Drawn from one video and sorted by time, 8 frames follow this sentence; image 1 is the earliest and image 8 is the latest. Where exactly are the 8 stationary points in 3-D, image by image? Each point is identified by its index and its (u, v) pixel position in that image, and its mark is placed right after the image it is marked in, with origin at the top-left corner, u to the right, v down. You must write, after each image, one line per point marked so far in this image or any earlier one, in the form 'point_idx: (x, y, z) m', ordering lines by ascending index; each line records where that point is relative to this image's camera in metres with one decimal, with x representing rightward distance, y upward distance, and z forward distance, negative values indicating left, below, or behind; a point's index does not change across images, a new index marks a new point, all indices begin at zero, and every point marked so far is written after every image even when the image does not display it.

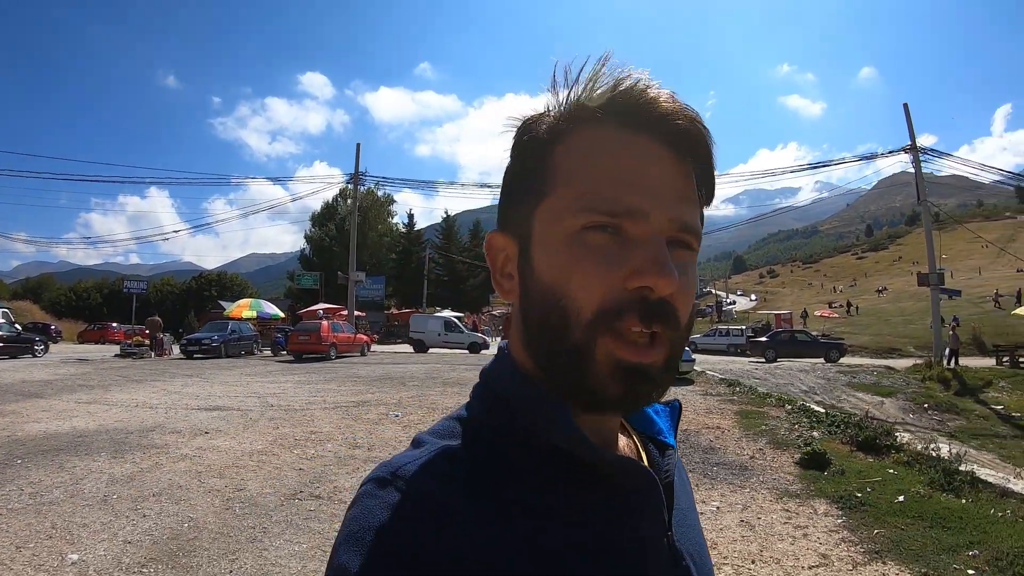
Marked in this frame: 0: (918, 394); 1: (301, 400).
0: (+10.4, -2.9, +15.5) m
1: (-5.1, -2.5, +13.0) m
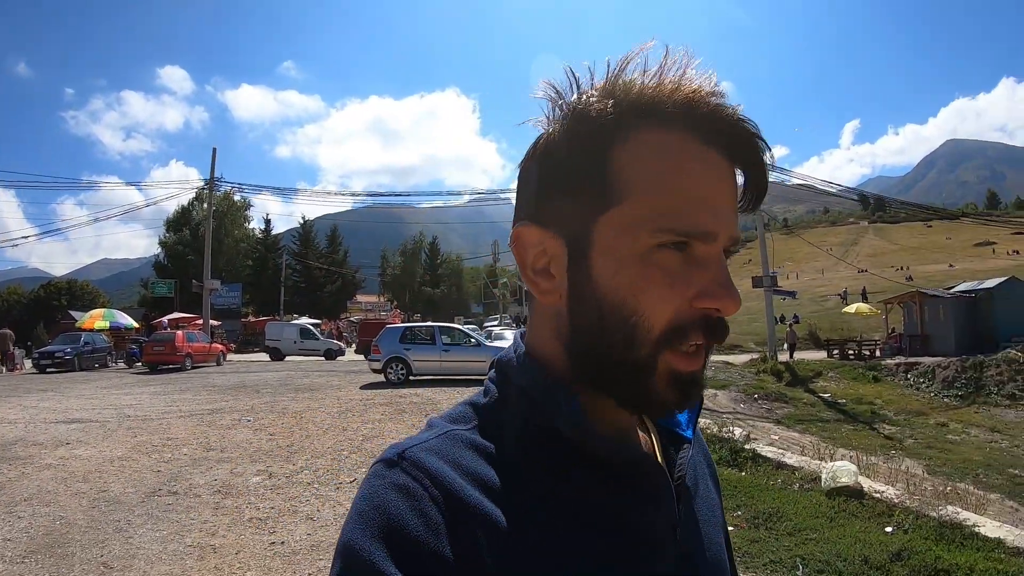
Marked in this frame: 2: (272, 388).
0: (+7.2, -3.0, +17.7) m
1: (-7.7, -2.6, +12.7) m
2: (-7.1, -2.8, +16.5) m
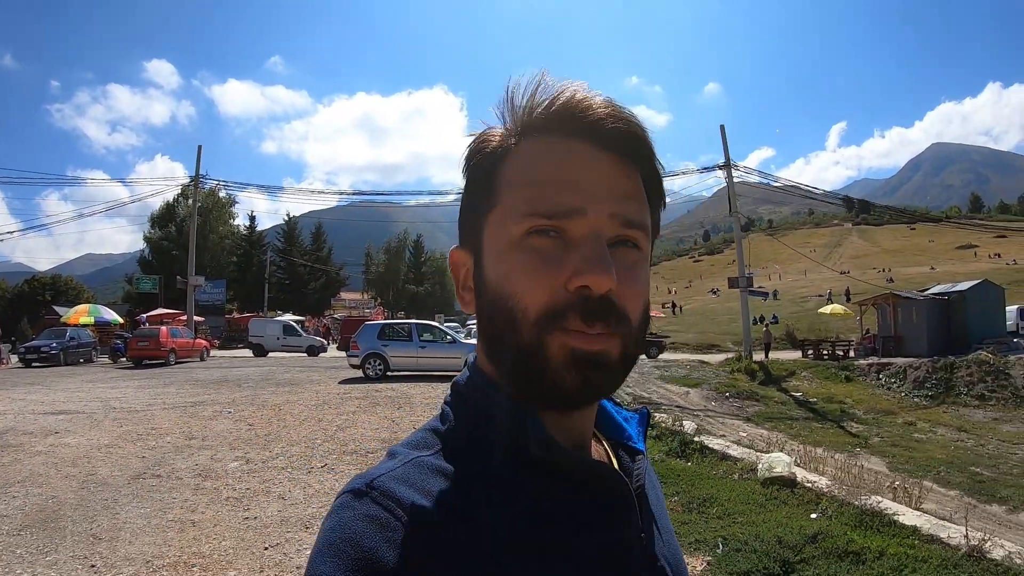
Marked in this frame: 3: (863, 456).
0: (+6.6, -3.0, +18.2) m
1: (-8.2, -2.5, +12.9) m
2: (-7.6, -2.7, +16.7) m
3: (+7.6, -3.7, +12.6) m
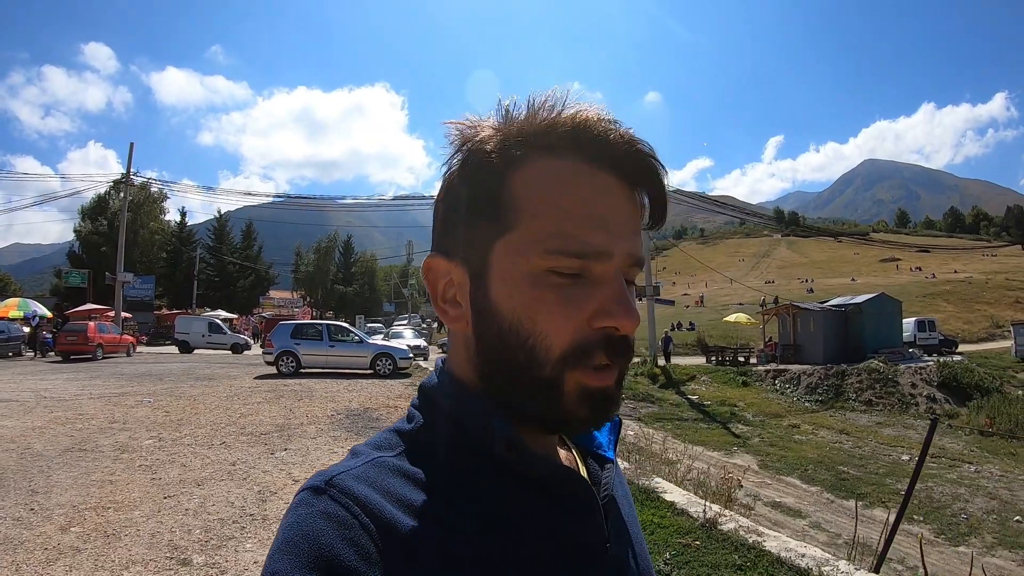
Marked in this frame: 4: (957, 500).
0: (+4.2, -3.3, +19.8) m
1: (-10.1, -2.4, +13.3) m
2: (-9.9, -2.6, +17.1) m
3: (+5.6, -4.1, +14.4) m
4: (+9.6, -4.8, +12.5) m
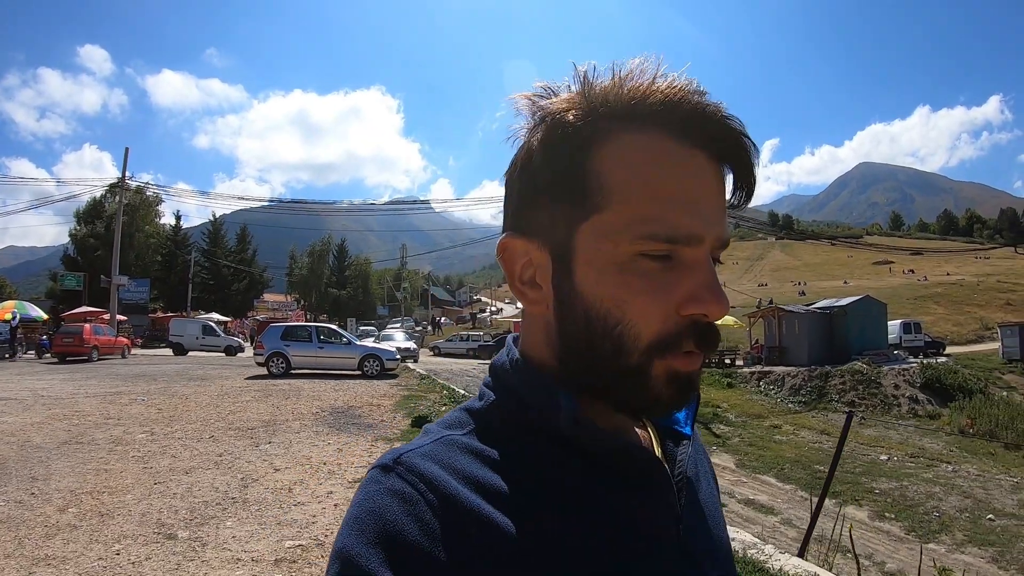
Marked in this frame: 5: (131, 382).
0: (+3.8, -3.4, +20.2) m
1: (-10.4, -2.4, +13.5) m
2: (-10.2, -2.7, +17.4) m
3: (+5.3, -4.1, +14.7) m
4: (+9.3, -4.8, +12.9) m
5: (-10.3, -2.6, +15.9) m
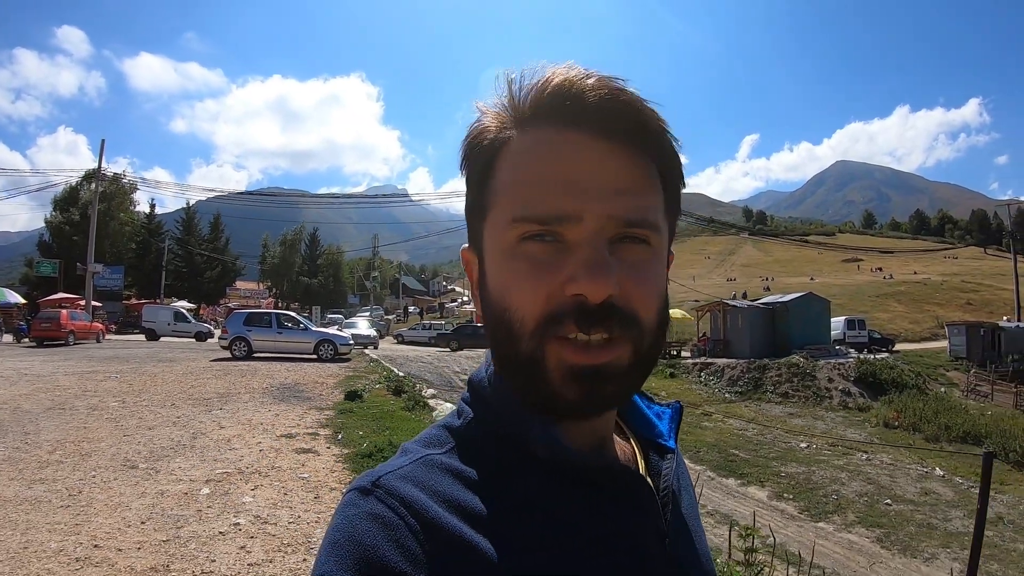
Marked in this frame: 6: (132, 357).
0: (+2.4, -3.2, +21.5) m
1: (-11.7, -2.1, +14.4) m
2: (-11.6, -2.3, +18.2) m
3: (+4.0, -4.1, +16.1) m
4: (+8.0, -4.8, +14.4) m
5: (-11.7, -2.2, +16.7) m
6: (-12.6, -2.3, +19.4) m
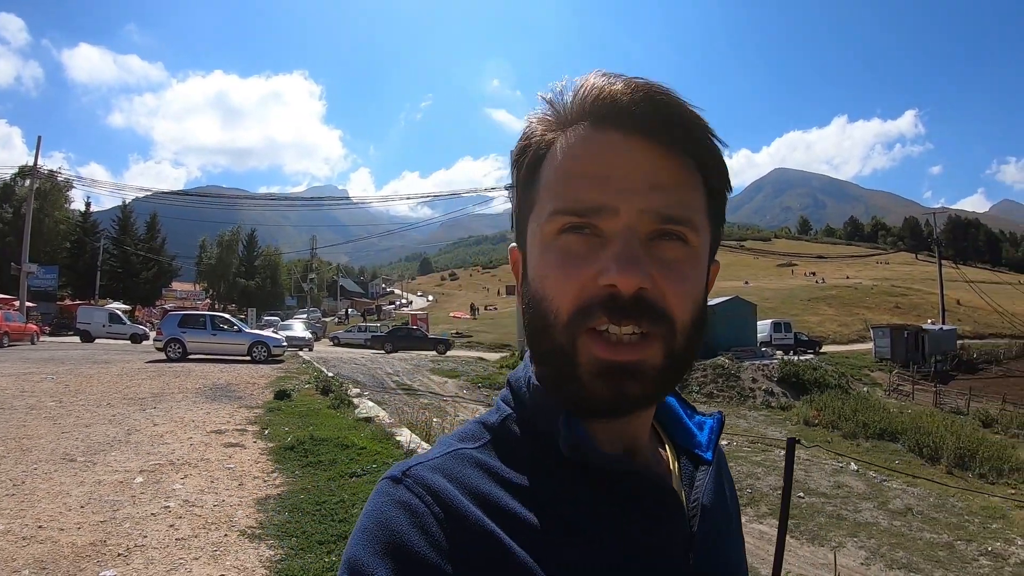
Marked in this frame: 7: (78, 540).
0: (+0.2, -3.4, +22.3) m
1: (-13.2, -2.1, +14.2) m
2: (-13.4, -2.3, +18.0) m
3: (+2.2, -4.2, +17.1) m
4: (+6.3, -5.0, +15.7) m
5: (-13.4, -2.2, +16.5) m
6: (-14.5, -2.3, +19.1) m
7: (-3.7, -2.1, +4.9) m
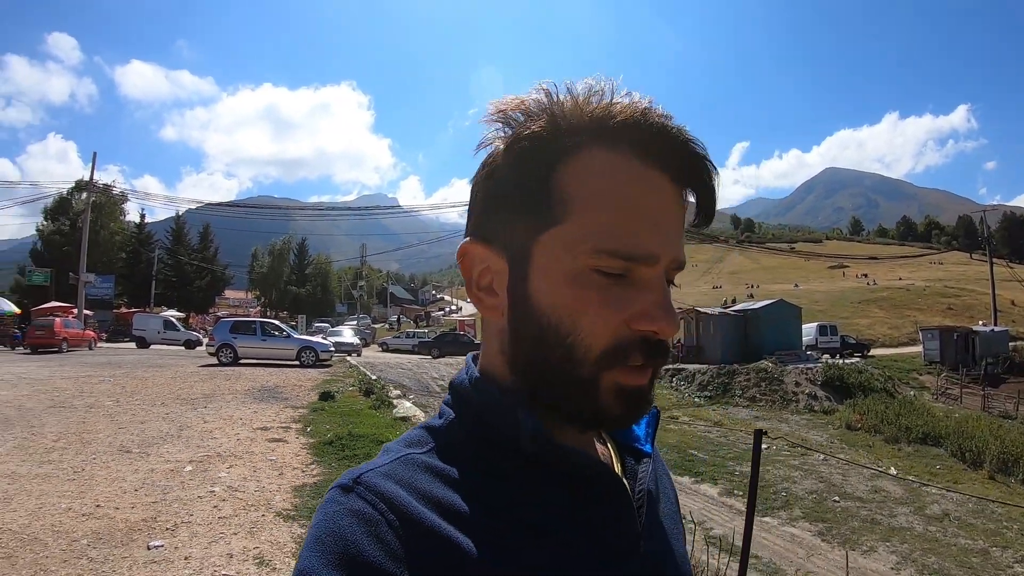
0: (+1.6, -3.5, +22.3) m
1: (-12.3, -2.4, +15.0) m
2: (-12.3, -2.6, +18.9) m
3: (+3.3, -4.3, +16.9) m
4: (+7.3, -5.0, +15.3) m
5: (-12.4, -2.5, +17.4) m
6: (-13.3, -2.6, +20.1) m
7: (-3.4, -2.1, +5.2) m
